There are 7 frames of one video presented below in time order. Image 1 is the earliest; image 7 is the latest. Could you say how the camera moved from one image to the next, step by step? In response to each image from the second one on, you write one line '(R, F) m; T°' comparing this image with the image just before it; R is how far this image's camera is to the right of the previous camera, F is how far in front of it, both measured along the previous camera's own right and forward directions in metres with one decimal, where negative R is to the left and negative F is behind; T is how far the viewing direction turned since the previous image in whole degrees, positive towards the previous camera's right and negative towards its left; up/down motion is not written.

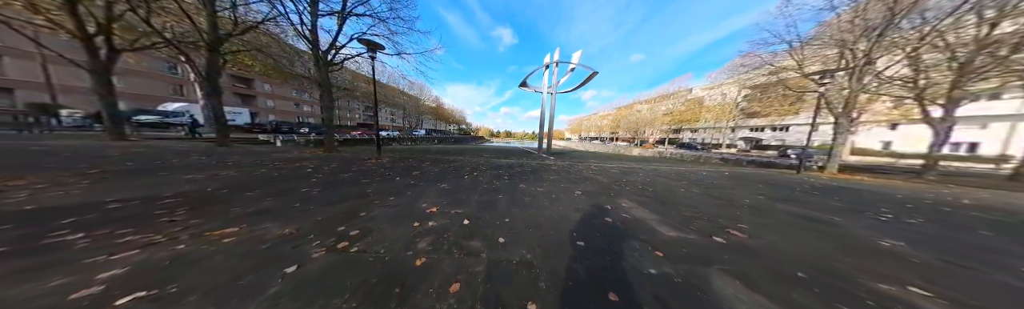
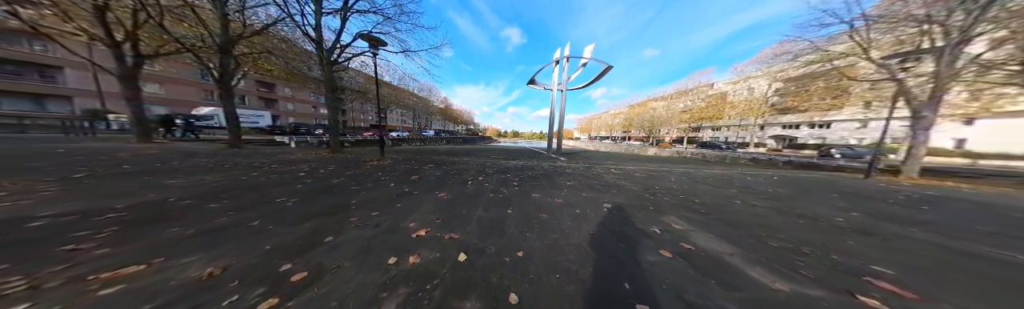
(-0.1, +0.7) m; -3°
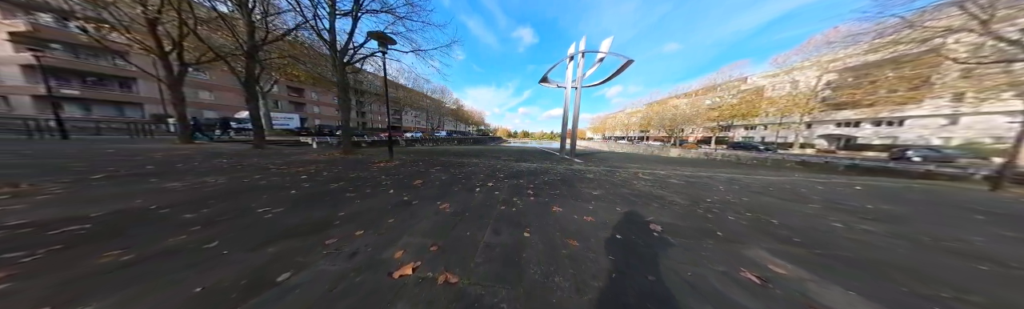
(-0.1, +0.6) m; -4°
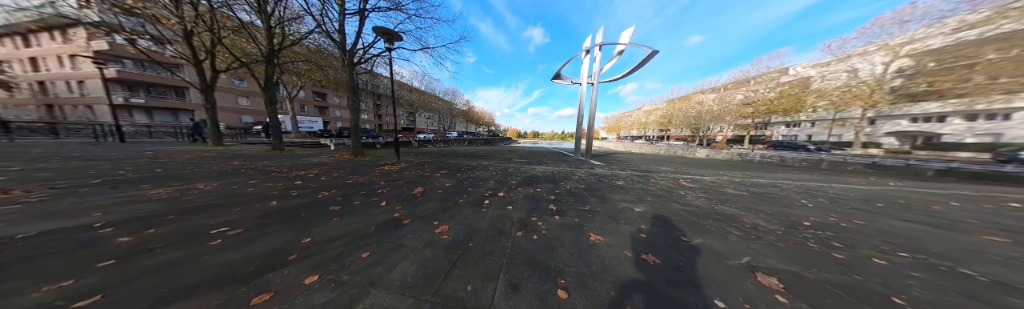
(-0.1, +0.8) m; -4°
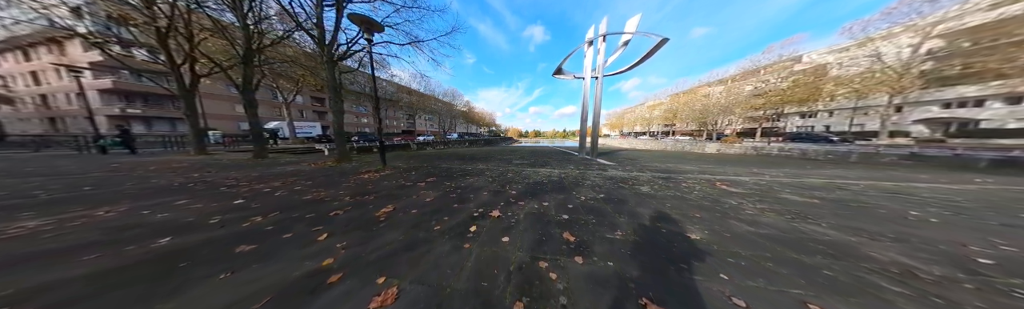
(+0.1, +0.9) m; -1°
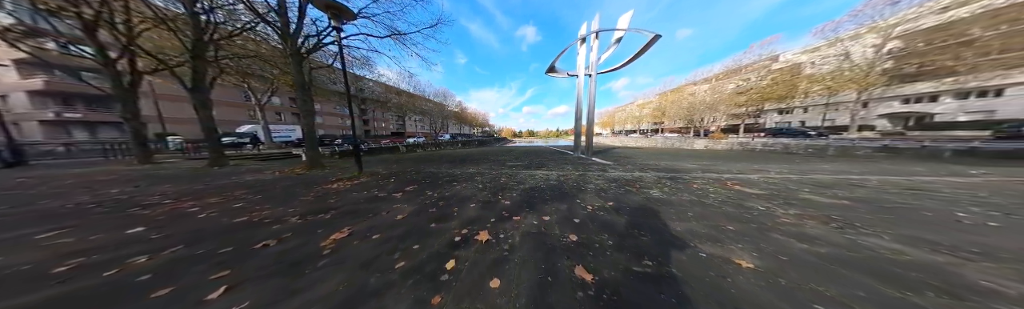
(0.0, +0.6) m; +2°
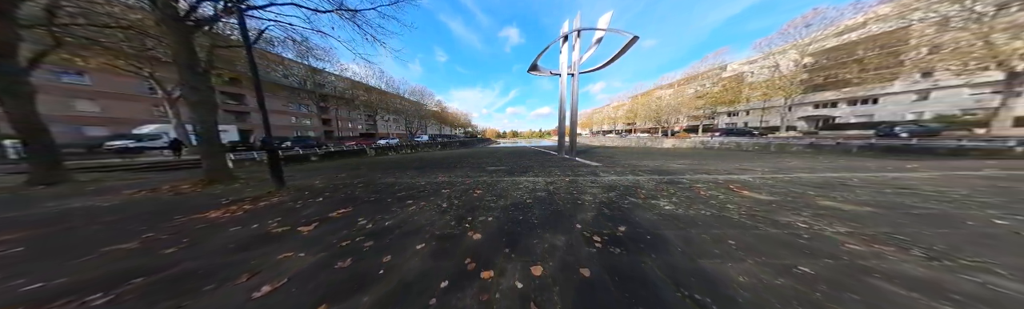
(+0.2, +1.0) m; +6°
